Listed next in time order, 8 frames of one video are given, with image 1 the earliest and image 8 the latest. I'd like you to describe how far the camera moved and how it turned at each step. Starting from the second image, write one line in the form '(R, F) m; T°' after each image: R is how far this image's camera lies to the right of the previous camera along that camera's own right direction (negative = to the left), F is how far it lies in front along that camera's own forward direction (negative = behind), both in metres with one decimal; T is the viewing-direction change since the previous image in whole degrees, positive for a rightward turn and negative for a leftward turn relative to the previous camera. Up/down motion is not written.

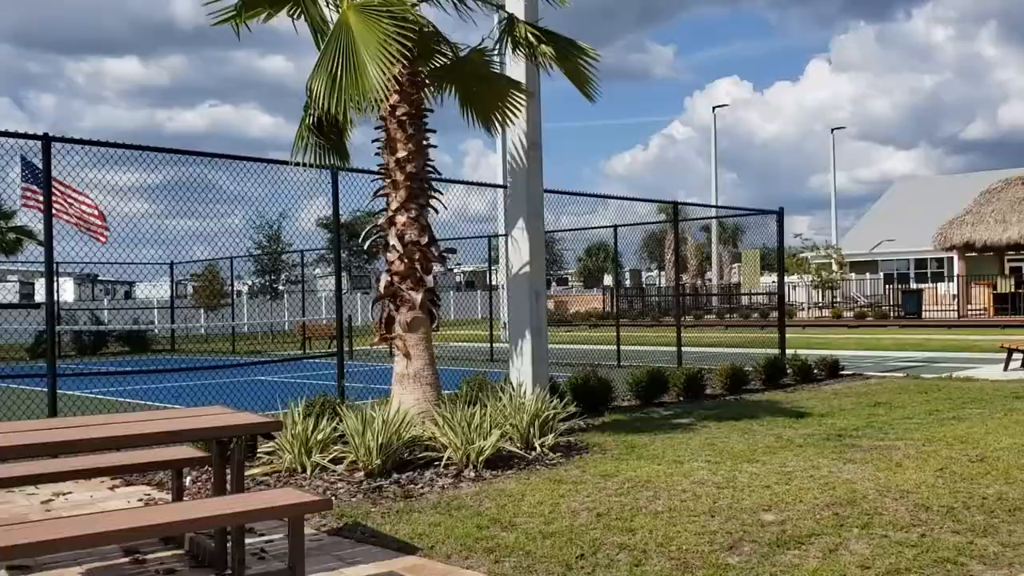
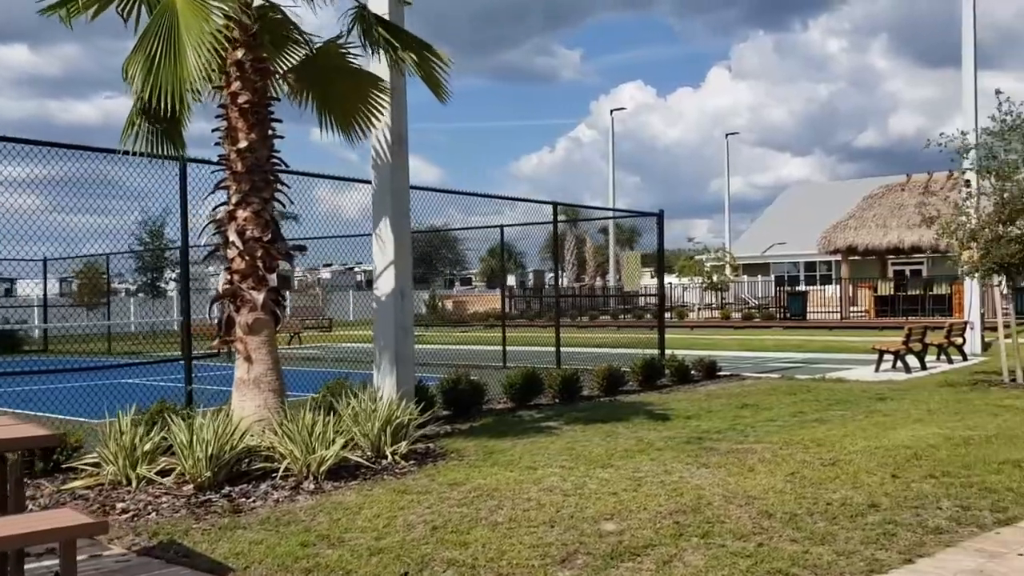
(+0.4, +0.3) m; +5°
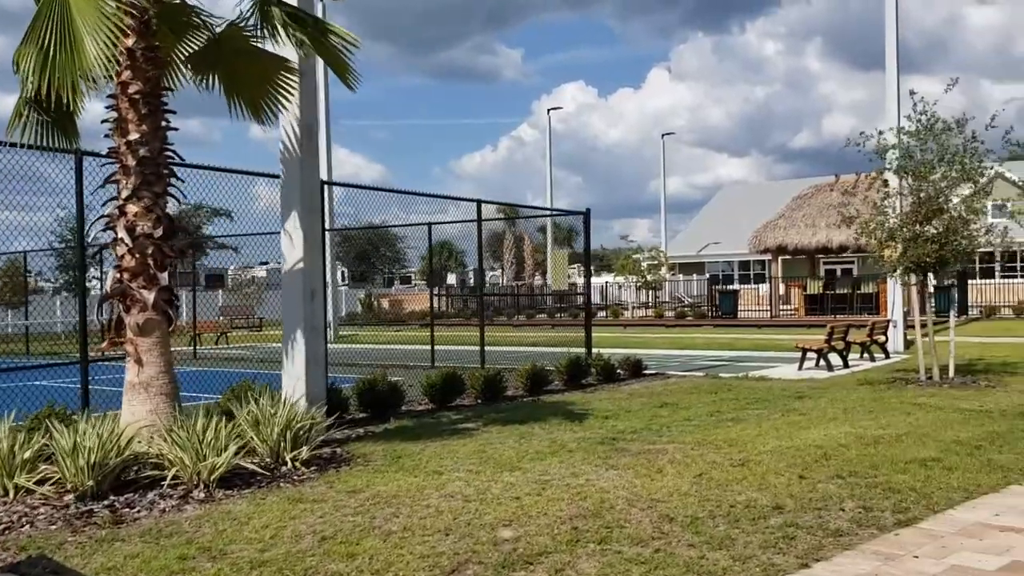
(+0.3, +0.2) m; +3°
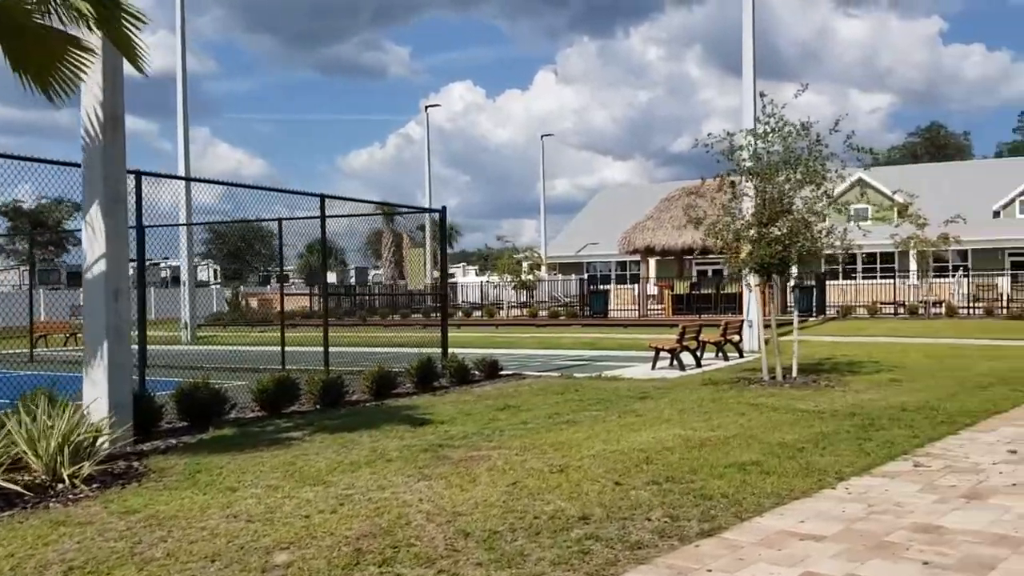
(+0.5, +0.4) m; +7°
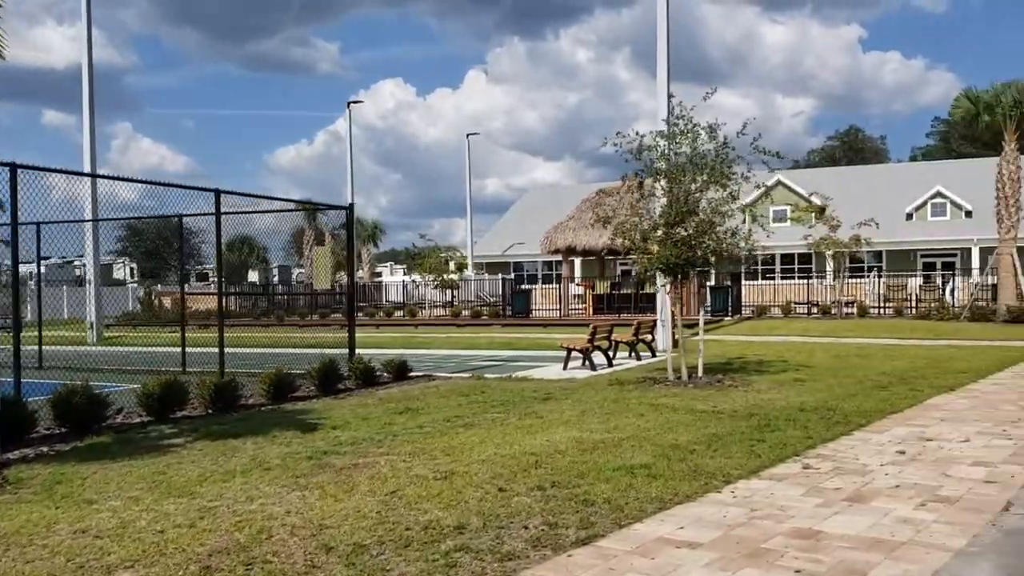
(+0.3, +0.2) m; +4°
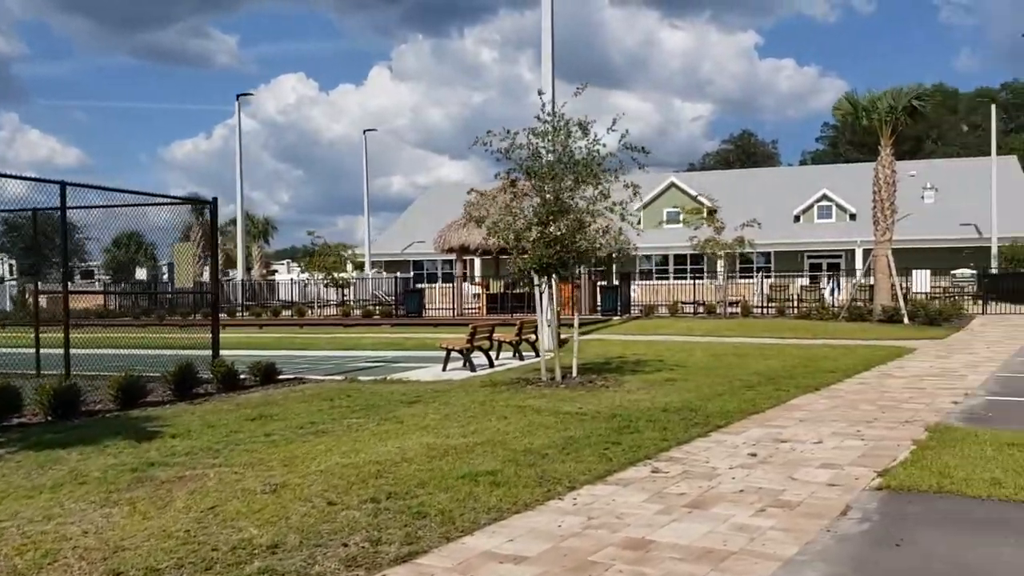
(+0.4, +0.3) m; +6°
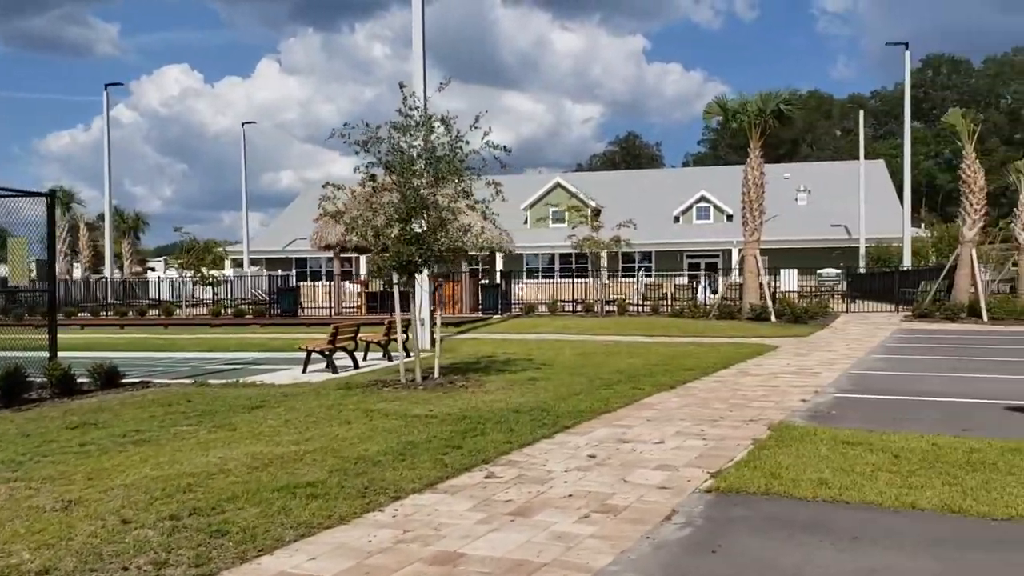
(+0.4, +0.3) m; +6°
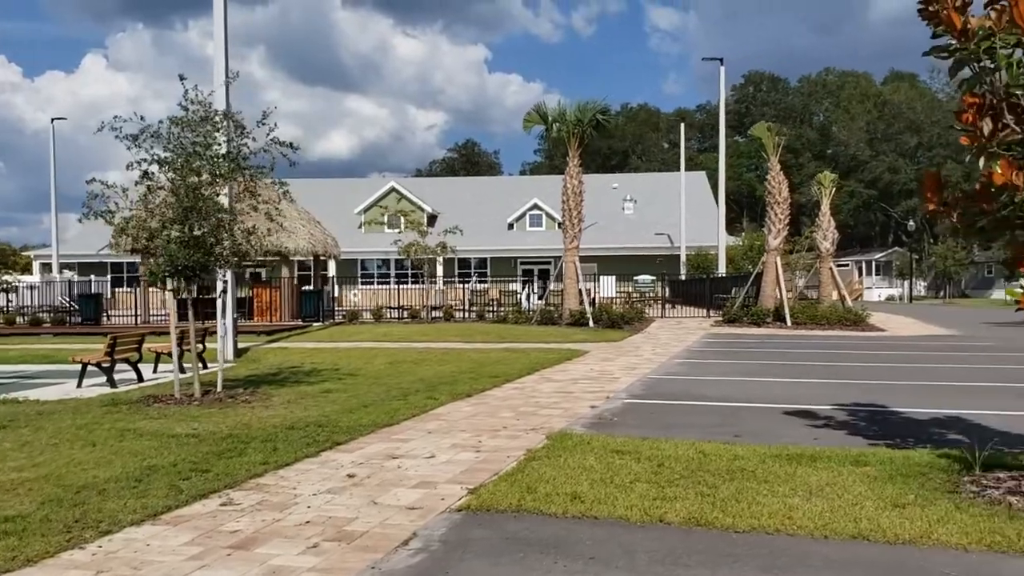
(+0.6, +0.4) m; +9°
